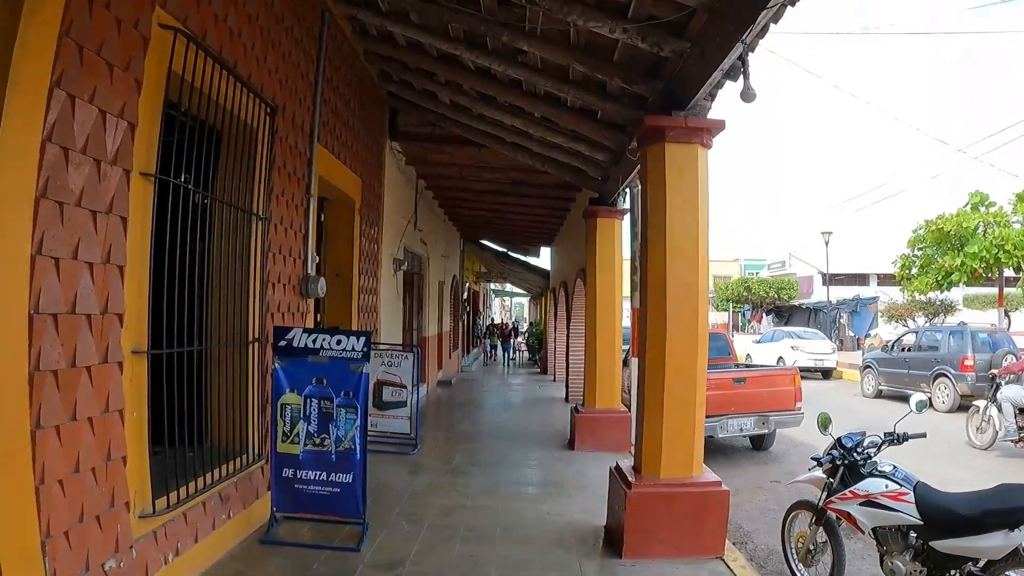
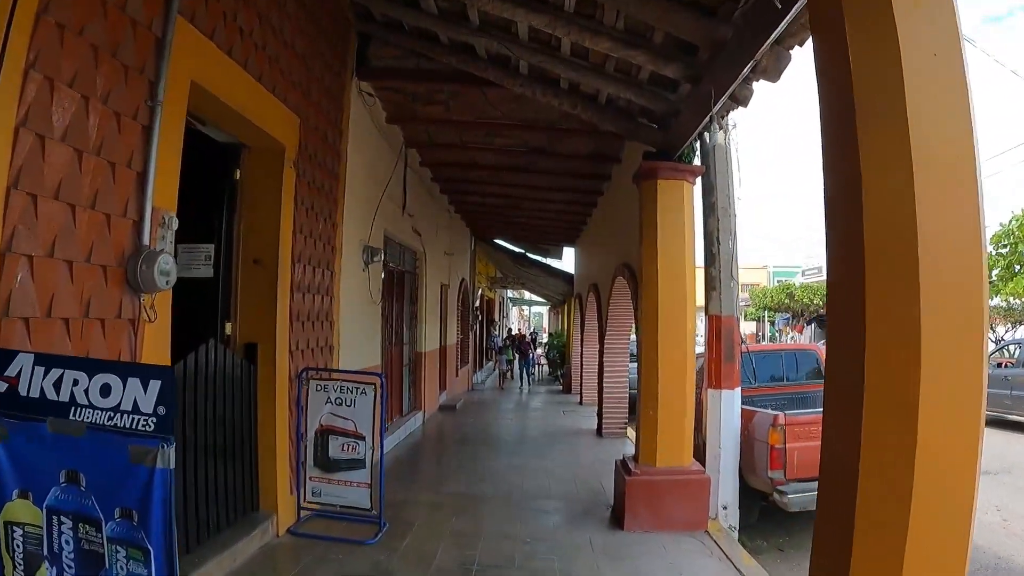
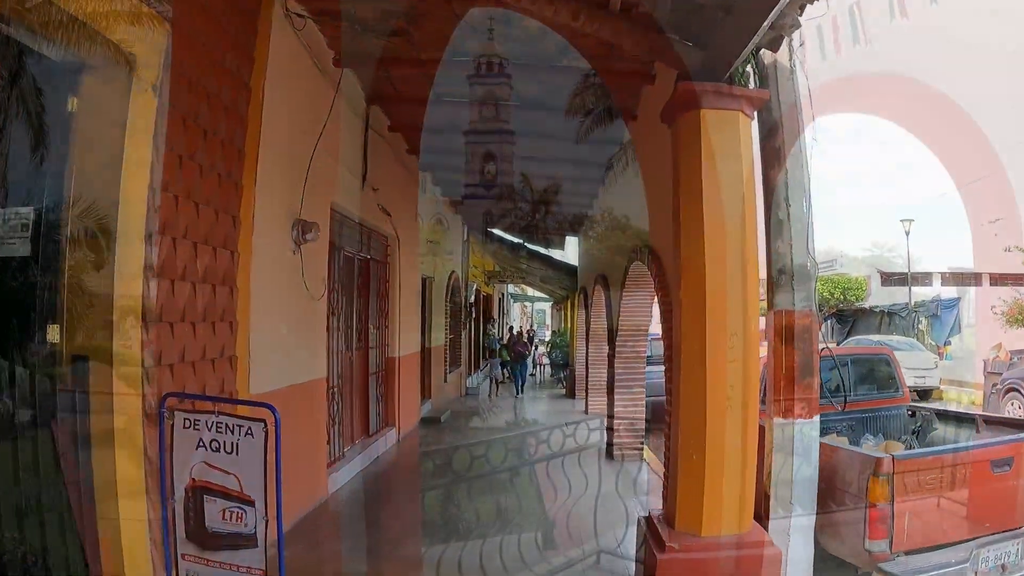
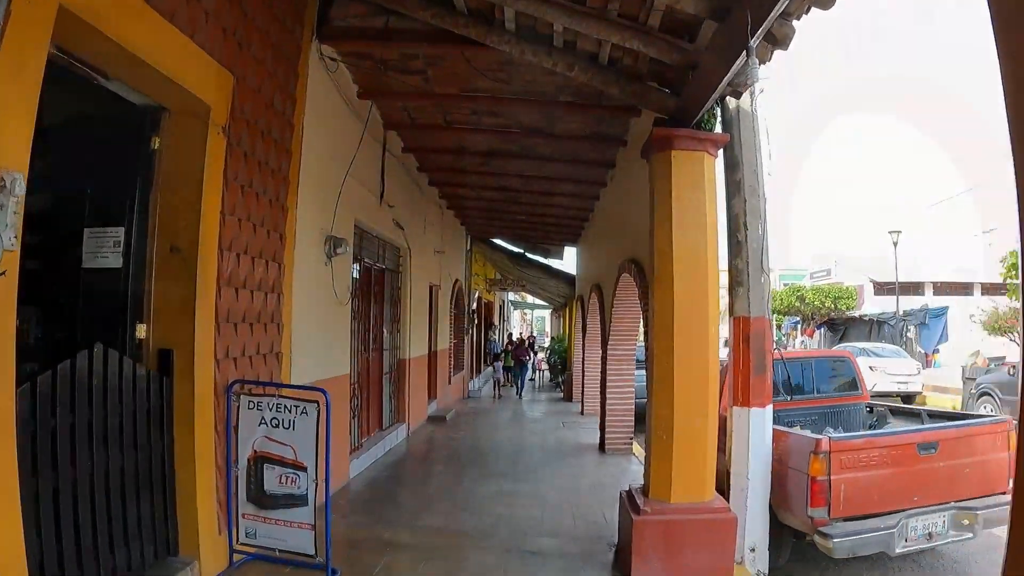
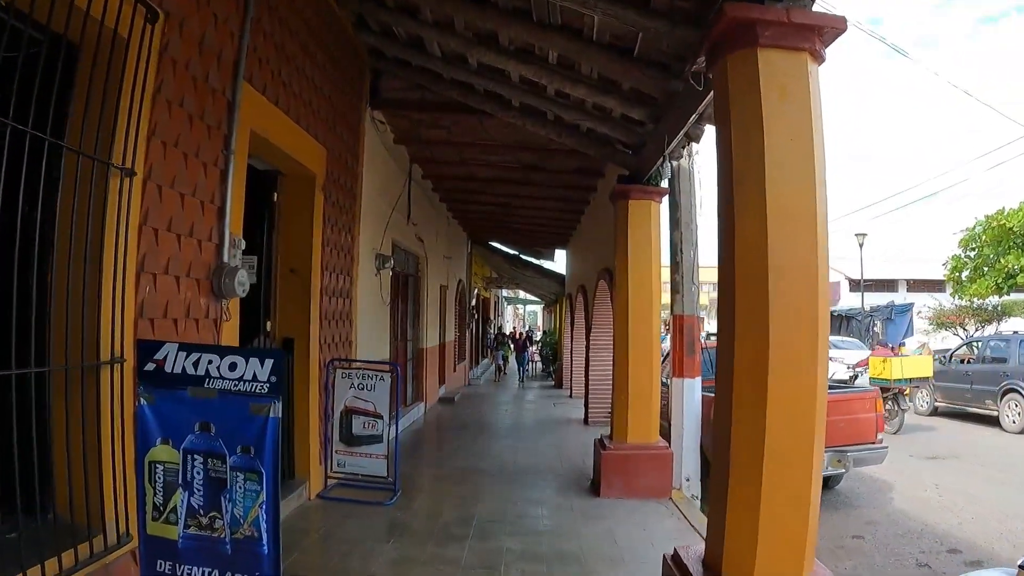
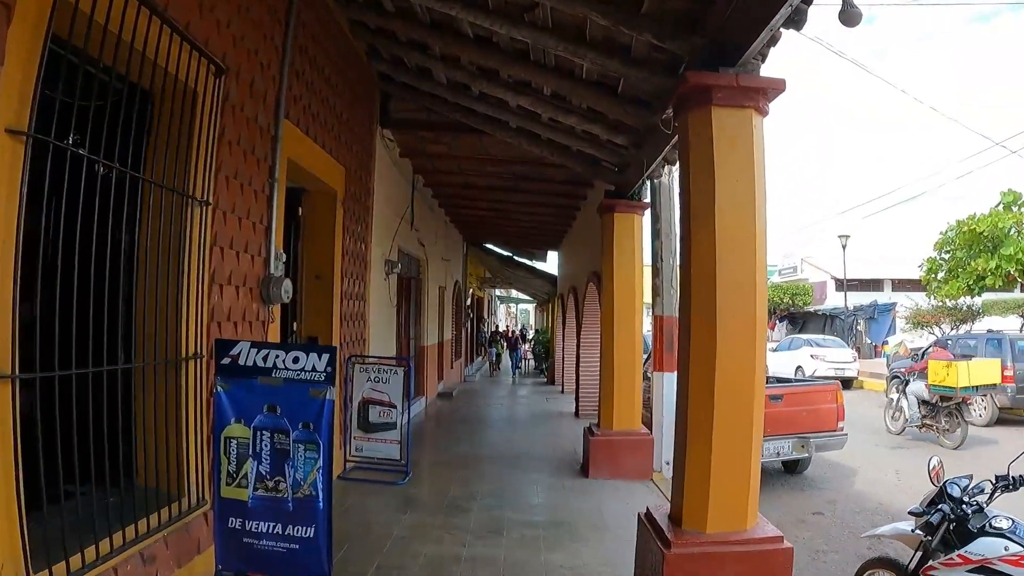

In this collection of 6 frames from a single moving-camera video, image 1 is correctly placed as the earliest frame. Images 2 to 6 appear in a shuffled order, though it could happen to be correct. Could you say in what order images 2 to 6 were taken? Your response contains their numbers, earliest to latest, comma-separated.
6, 5, 2, 4, 3
